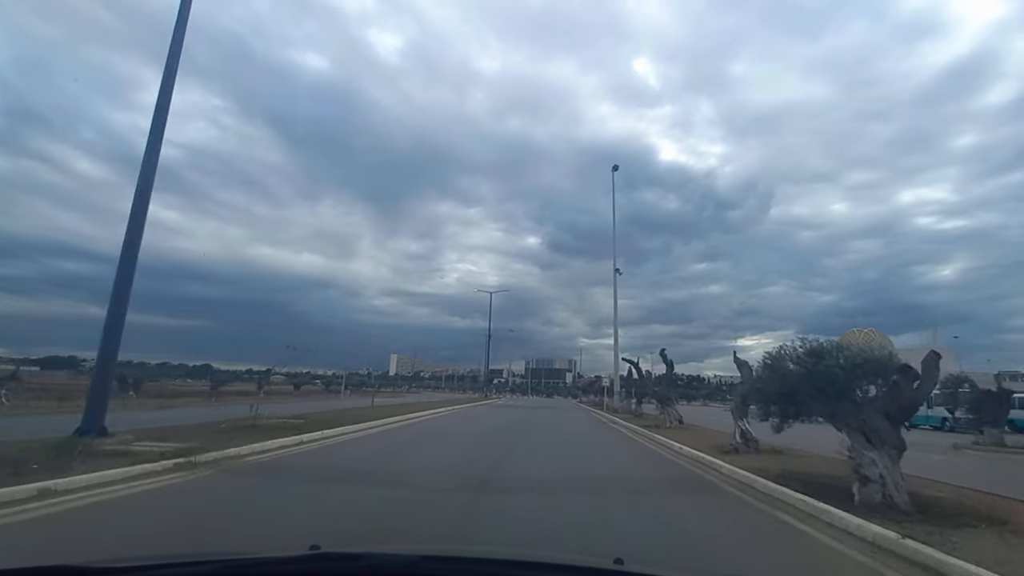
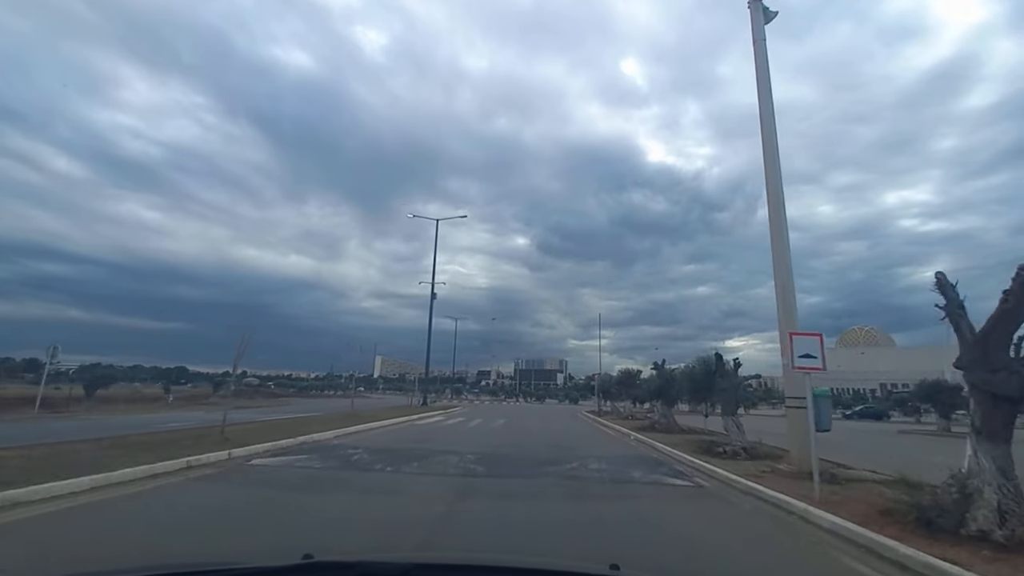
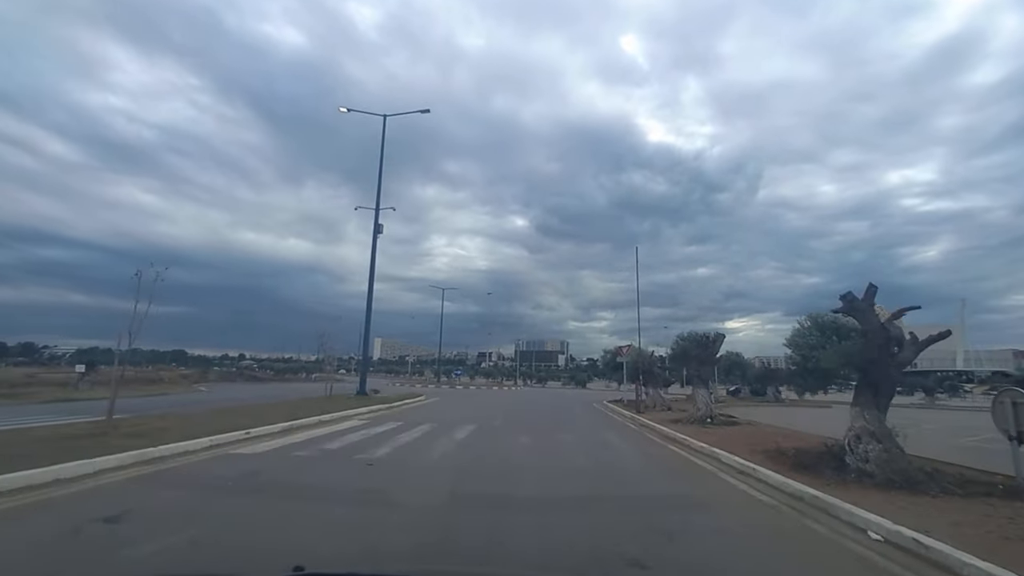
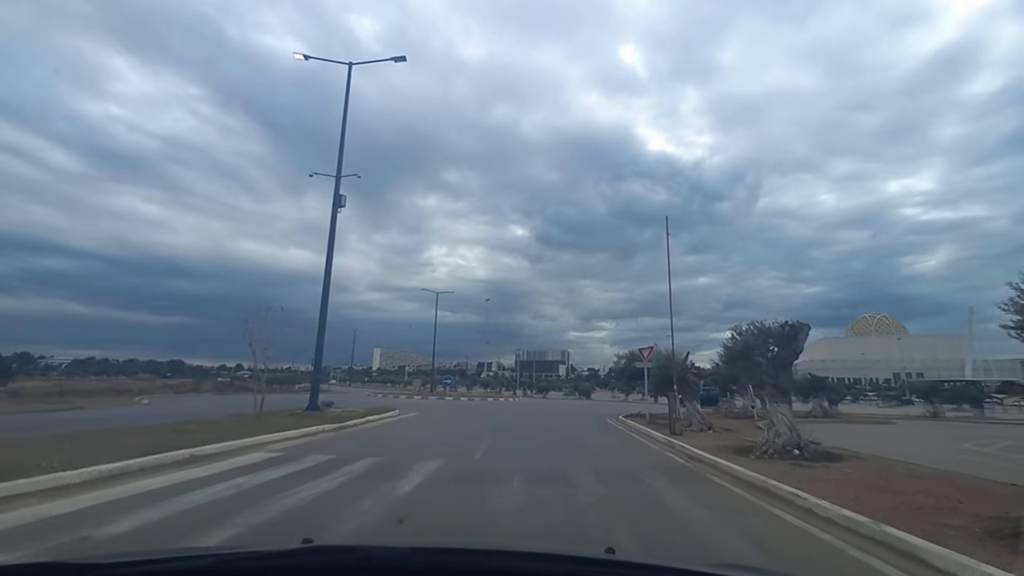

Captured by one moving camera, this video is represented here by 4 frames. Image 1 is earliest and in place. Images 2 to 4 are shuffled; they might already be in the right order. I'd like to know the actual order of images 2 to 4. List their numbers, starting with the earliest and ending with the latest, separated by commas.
2, 3, 4
